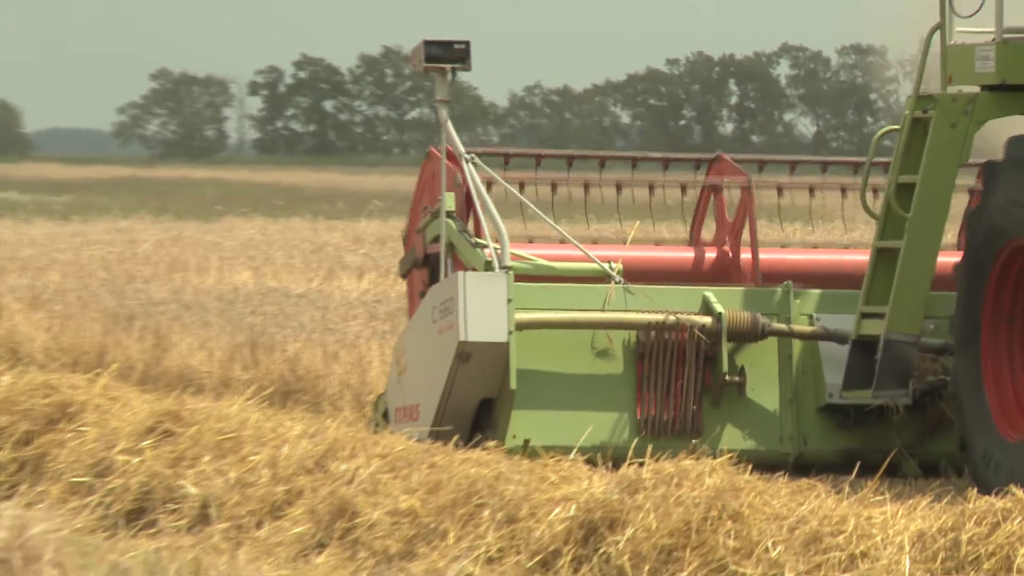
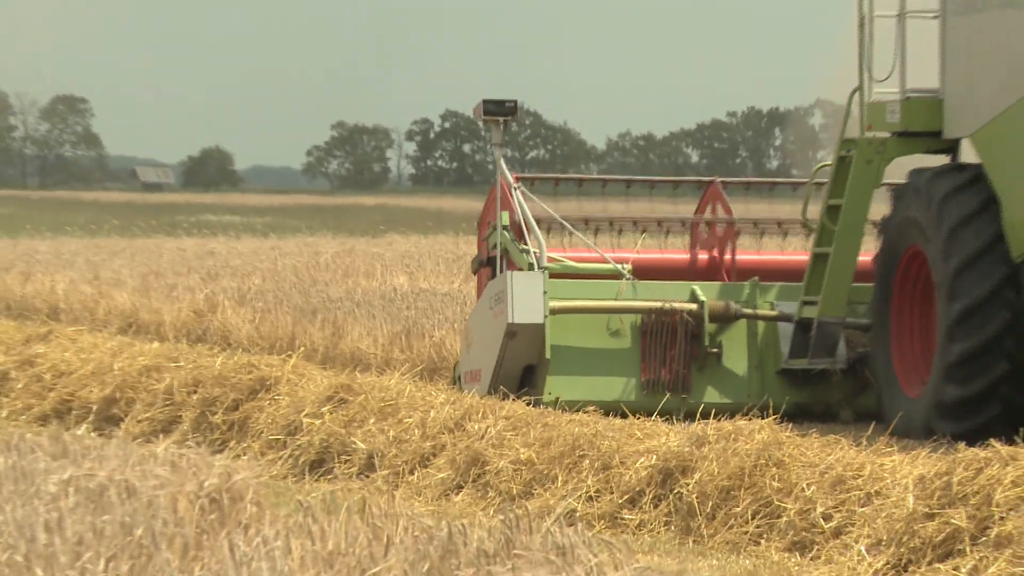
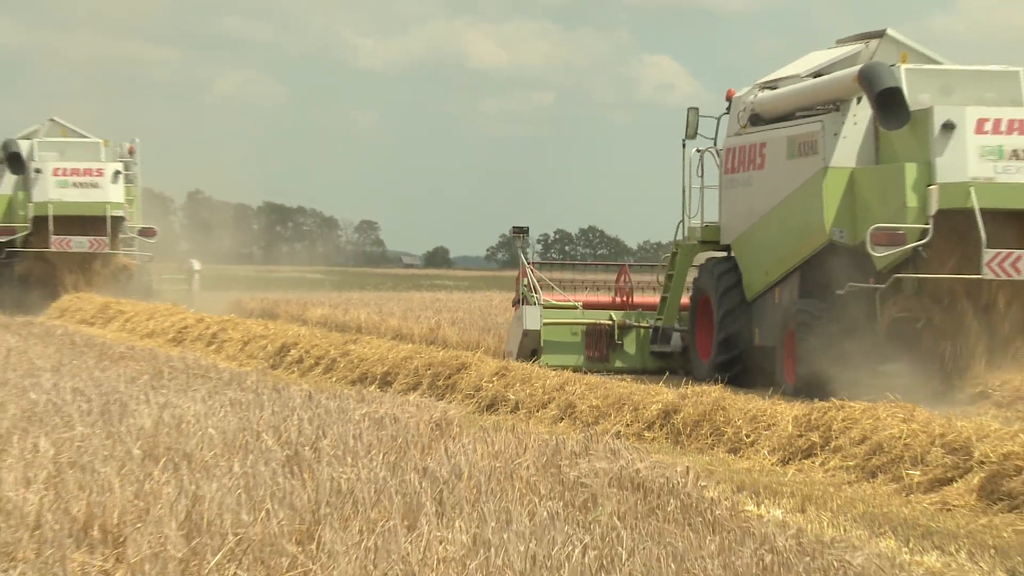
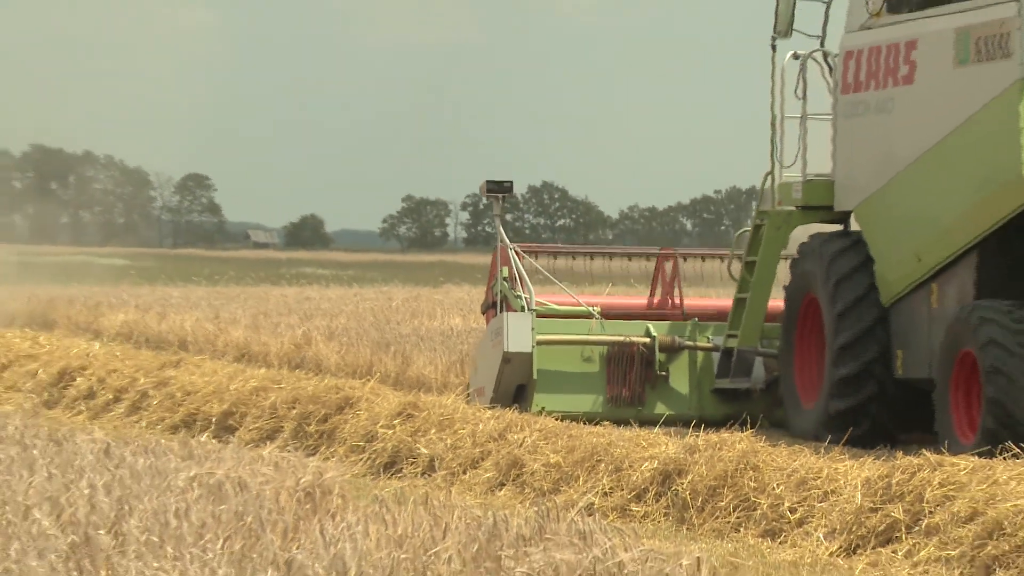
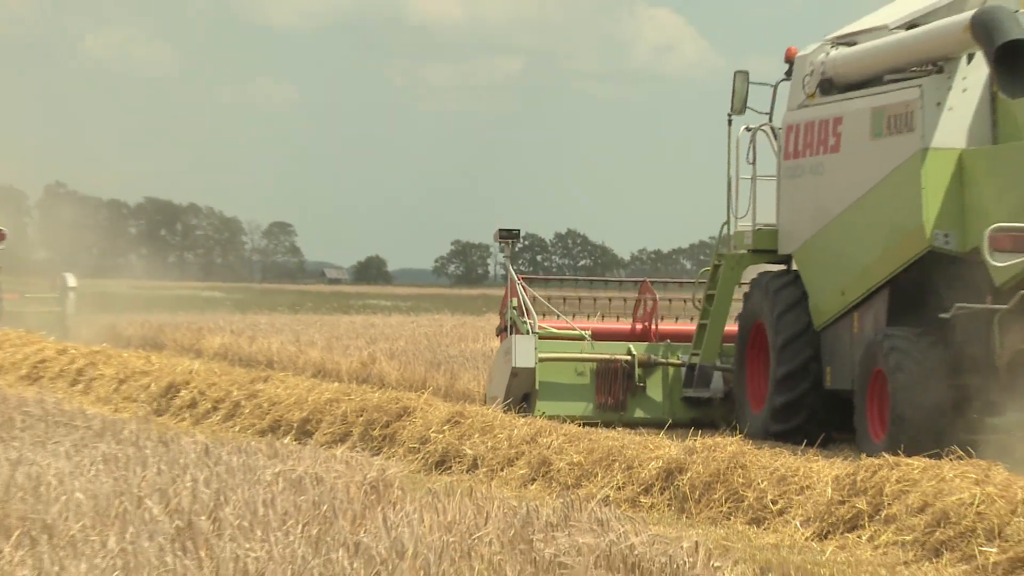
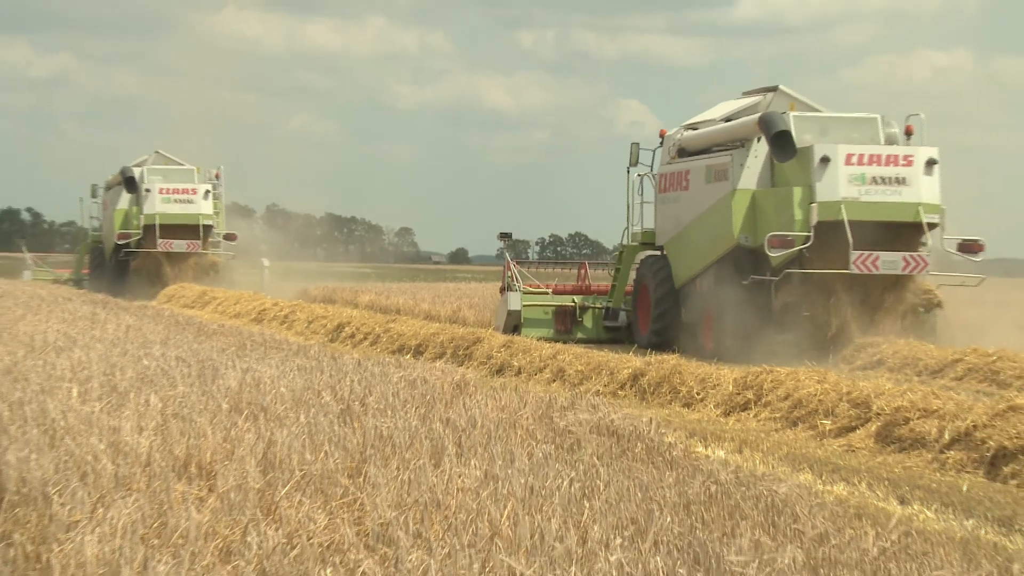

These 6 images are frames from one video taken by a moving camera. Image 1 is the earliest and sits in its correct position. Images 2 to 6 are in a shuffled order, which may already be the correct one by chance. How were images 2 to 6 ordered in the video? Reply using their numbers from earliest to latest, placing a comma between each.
2, 4, 5, 3, 6
